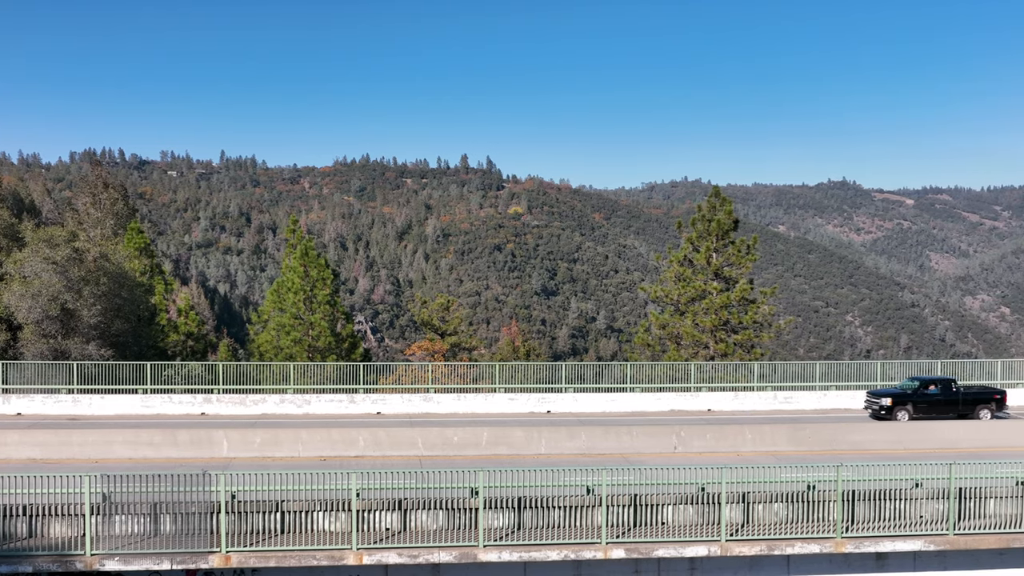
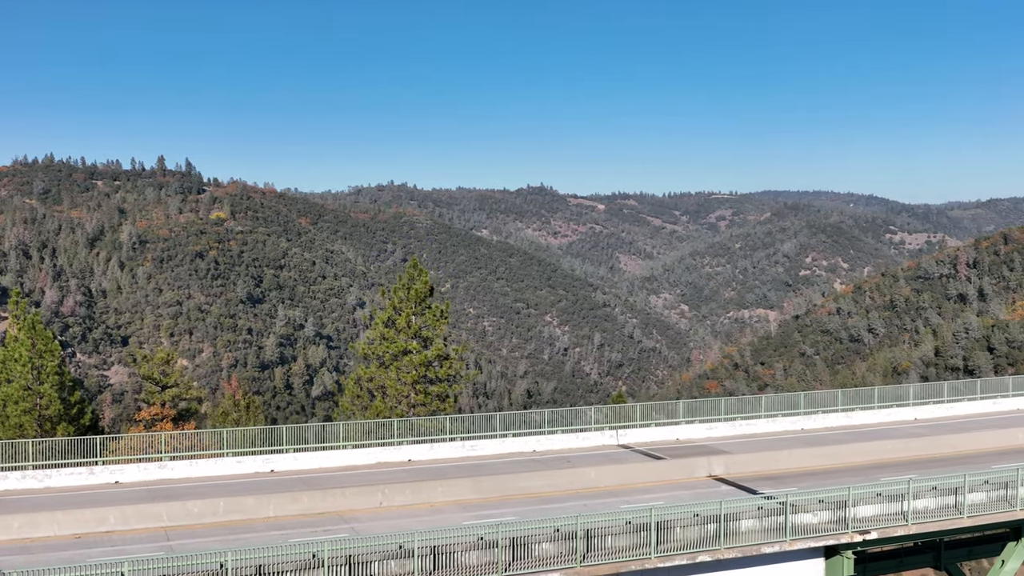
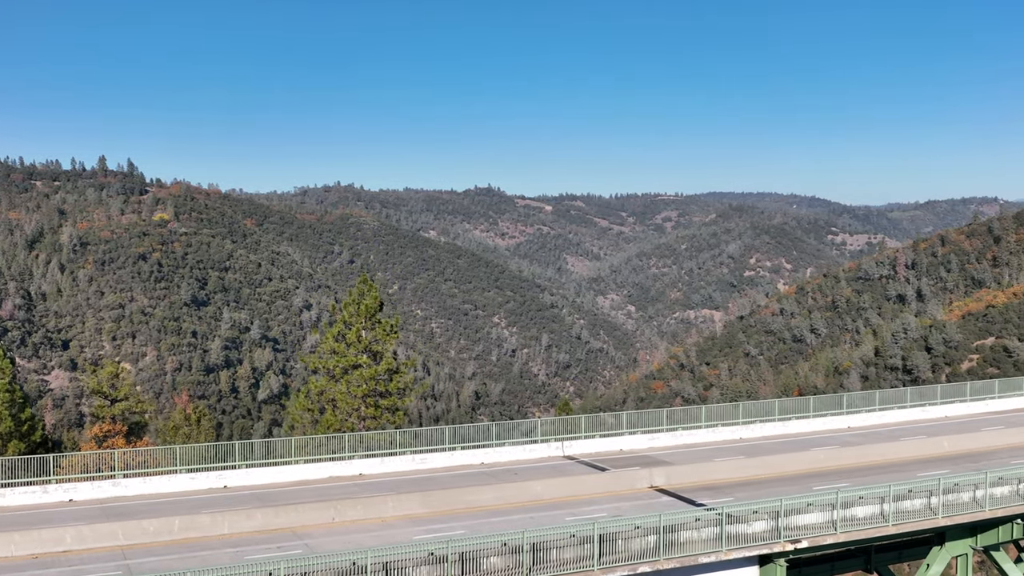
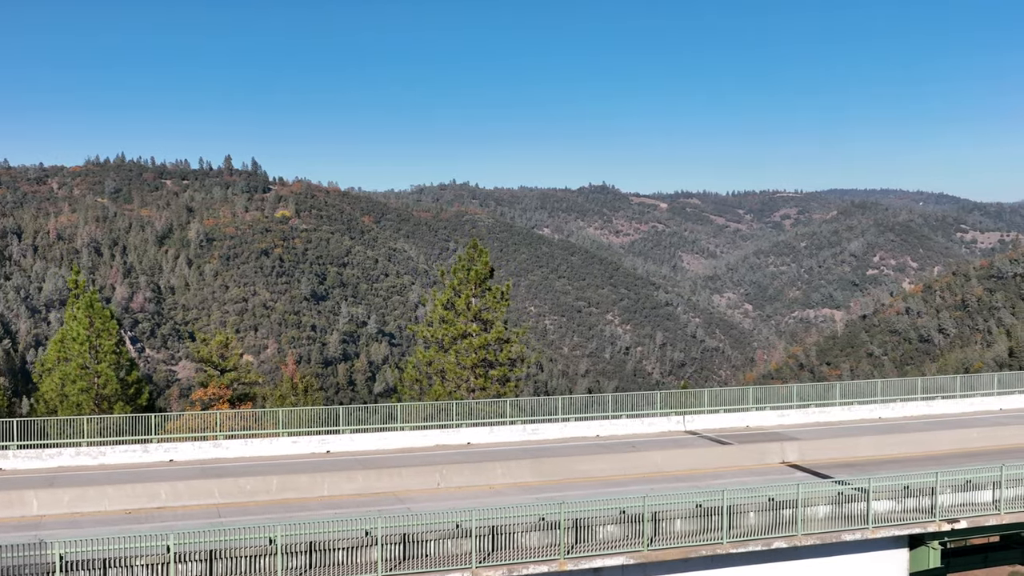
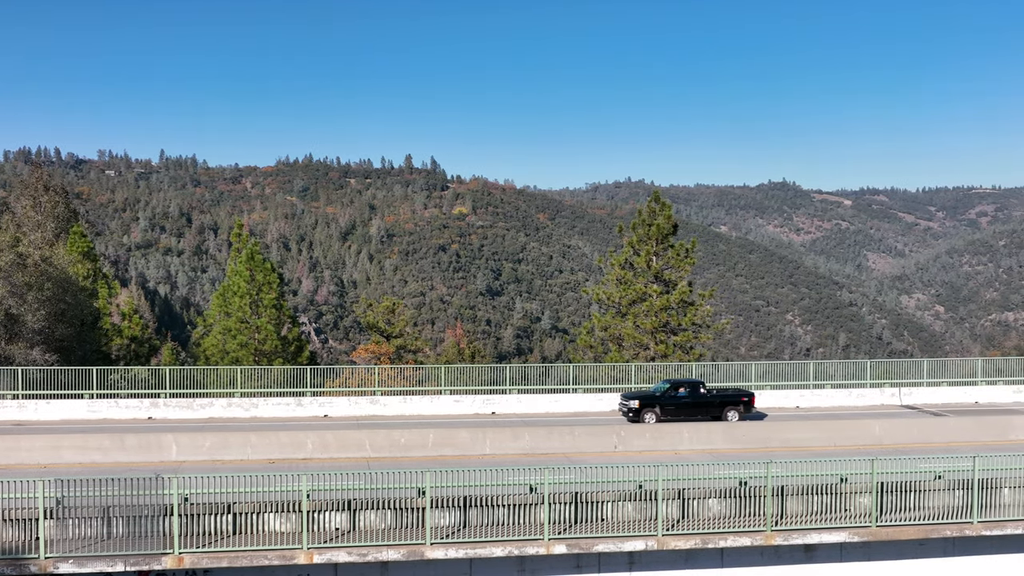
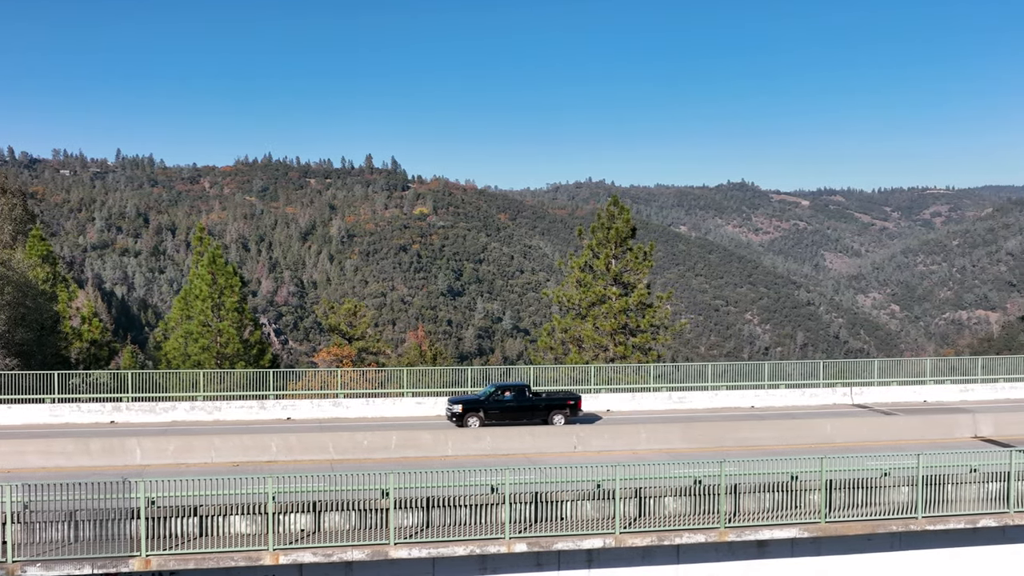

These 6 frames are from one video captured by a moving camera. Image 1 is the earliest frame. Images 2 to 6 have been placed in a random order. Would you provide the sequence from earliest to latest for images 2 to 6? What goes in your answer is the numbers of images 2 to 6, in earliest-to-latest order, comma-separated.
5, 6, 4, 2, 3
